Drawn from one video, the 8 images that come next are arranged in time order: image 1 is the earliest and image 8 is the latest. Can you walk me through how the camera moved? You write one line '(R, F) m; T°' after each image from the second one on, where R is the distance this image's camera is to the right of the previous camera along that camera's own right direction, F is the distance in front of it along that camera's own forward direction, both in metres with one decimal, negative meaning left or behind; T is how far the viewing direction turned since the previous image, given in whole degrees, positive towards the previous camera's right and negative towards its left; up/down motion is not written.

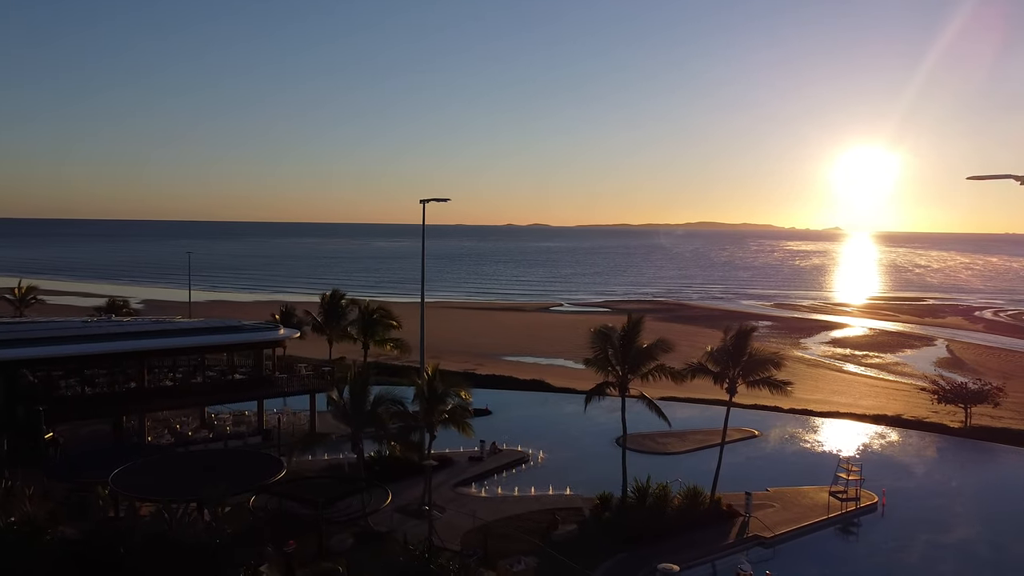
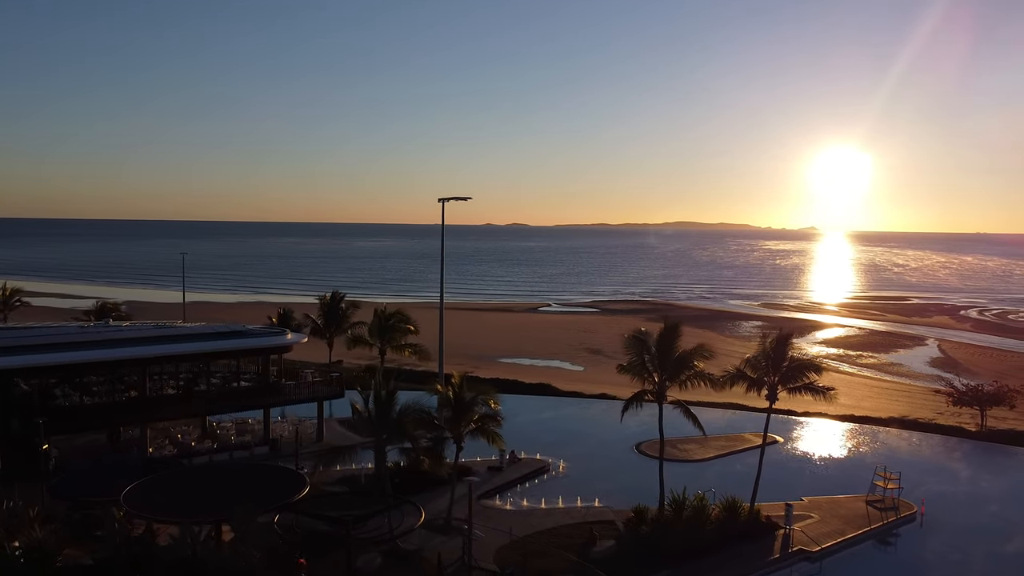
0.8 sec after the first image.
(-1.2, +0.9) m; +1°
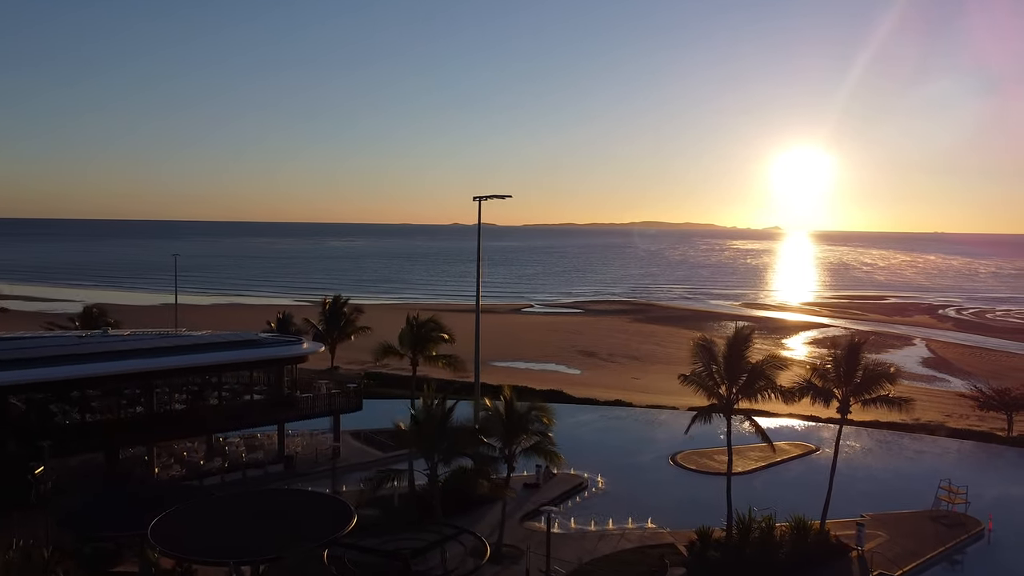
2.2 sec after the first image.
(-1.9, +1.4) m; +2°
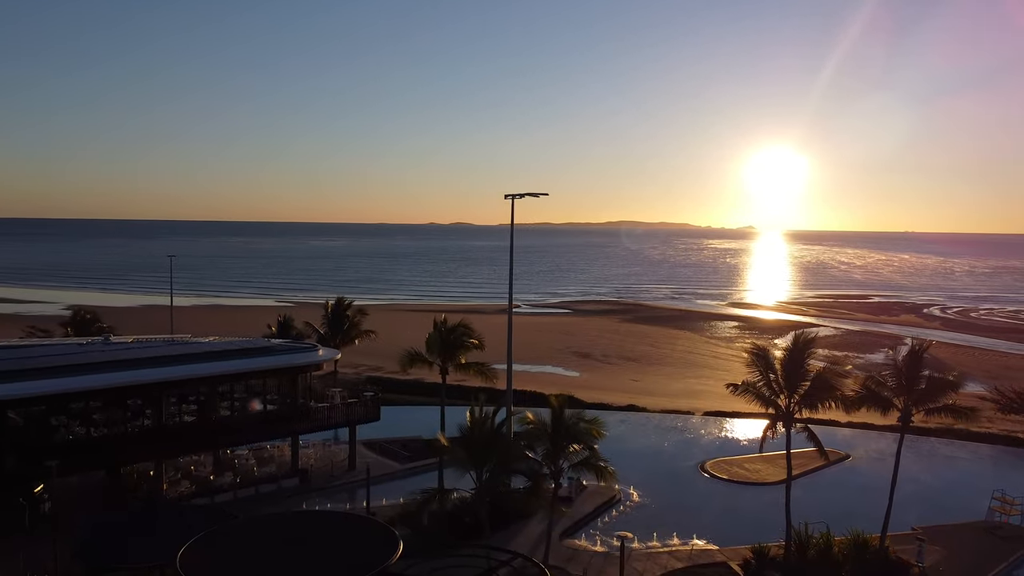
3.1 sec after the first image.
(-1.4, +1.0) m; +2°
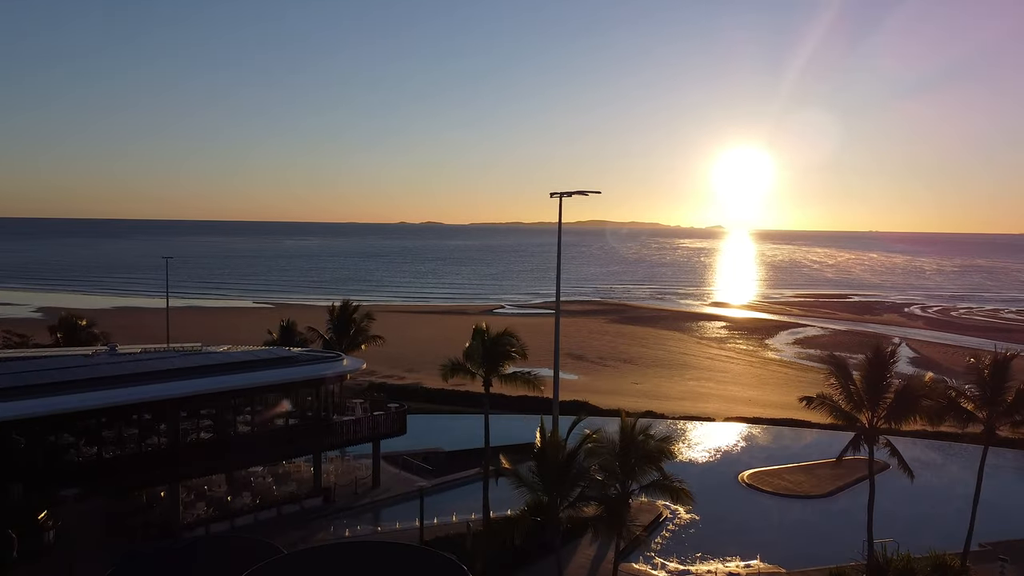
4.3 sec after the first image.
(-1.8, +1.2) m; +2°
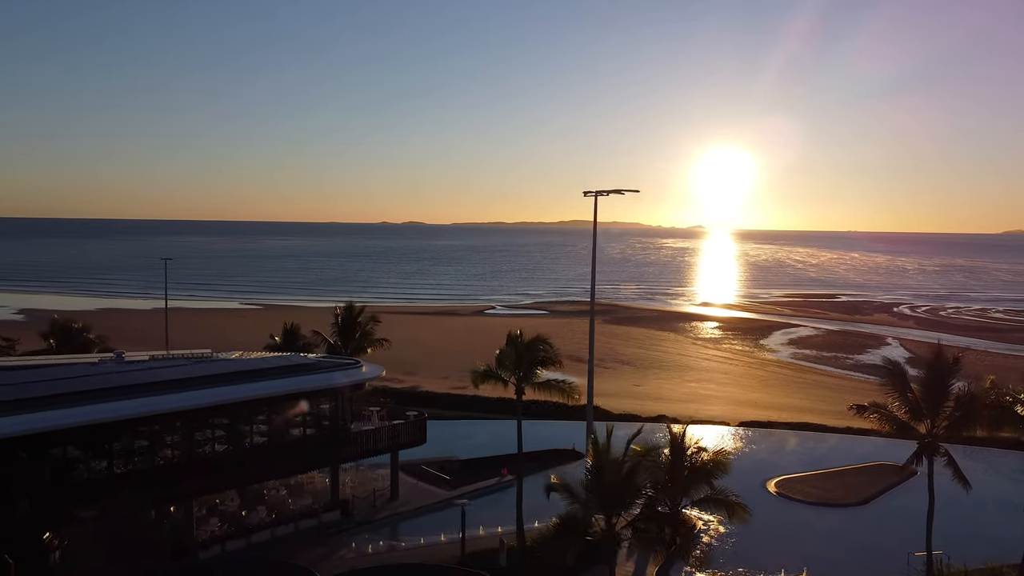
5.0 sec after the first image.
(-1.1, +0.8) m; +1°
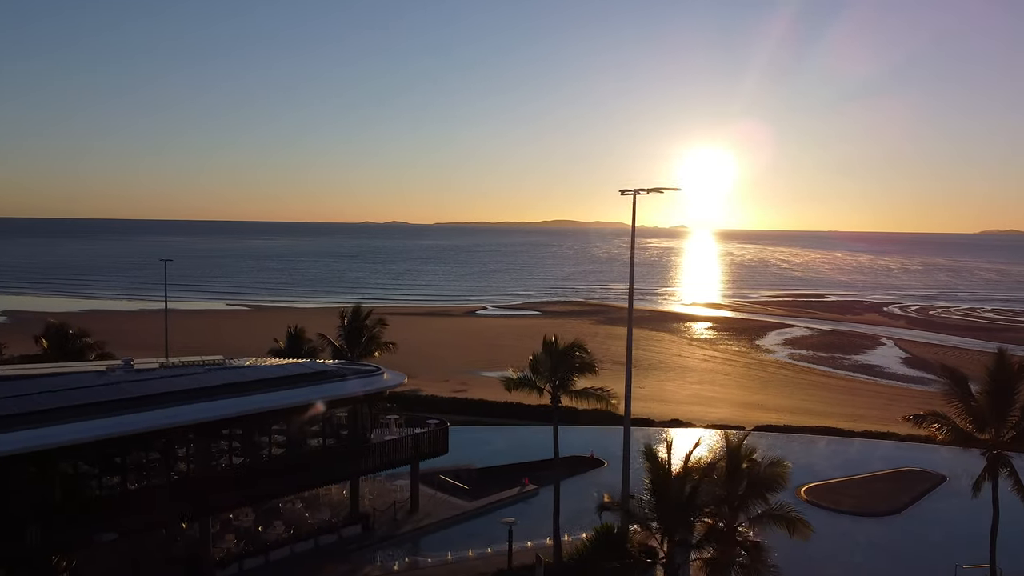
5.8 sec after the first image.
(-1.1, +0.8) m; +1°
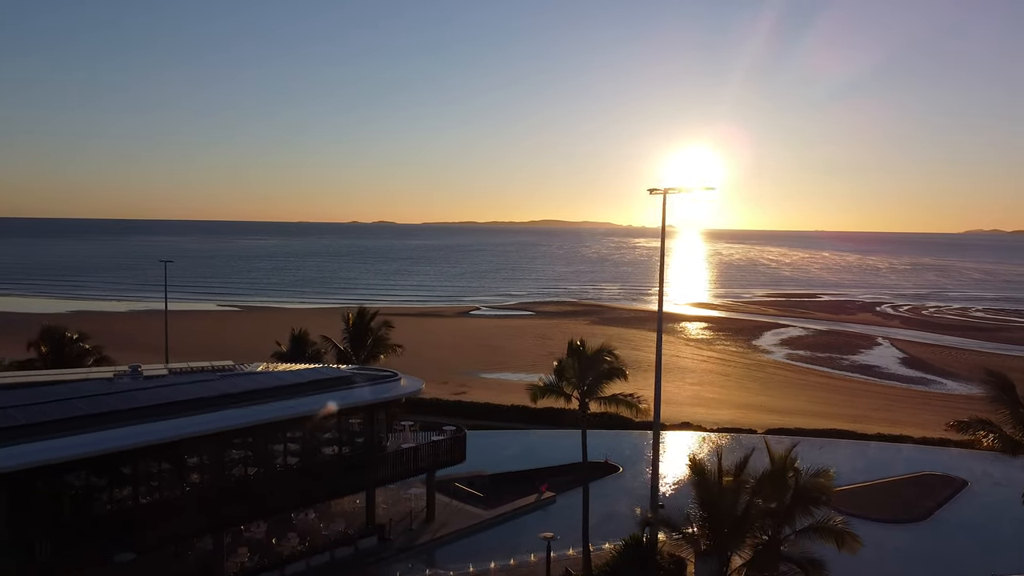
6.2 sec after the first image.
(-0.8, +0.5) m; +1°
